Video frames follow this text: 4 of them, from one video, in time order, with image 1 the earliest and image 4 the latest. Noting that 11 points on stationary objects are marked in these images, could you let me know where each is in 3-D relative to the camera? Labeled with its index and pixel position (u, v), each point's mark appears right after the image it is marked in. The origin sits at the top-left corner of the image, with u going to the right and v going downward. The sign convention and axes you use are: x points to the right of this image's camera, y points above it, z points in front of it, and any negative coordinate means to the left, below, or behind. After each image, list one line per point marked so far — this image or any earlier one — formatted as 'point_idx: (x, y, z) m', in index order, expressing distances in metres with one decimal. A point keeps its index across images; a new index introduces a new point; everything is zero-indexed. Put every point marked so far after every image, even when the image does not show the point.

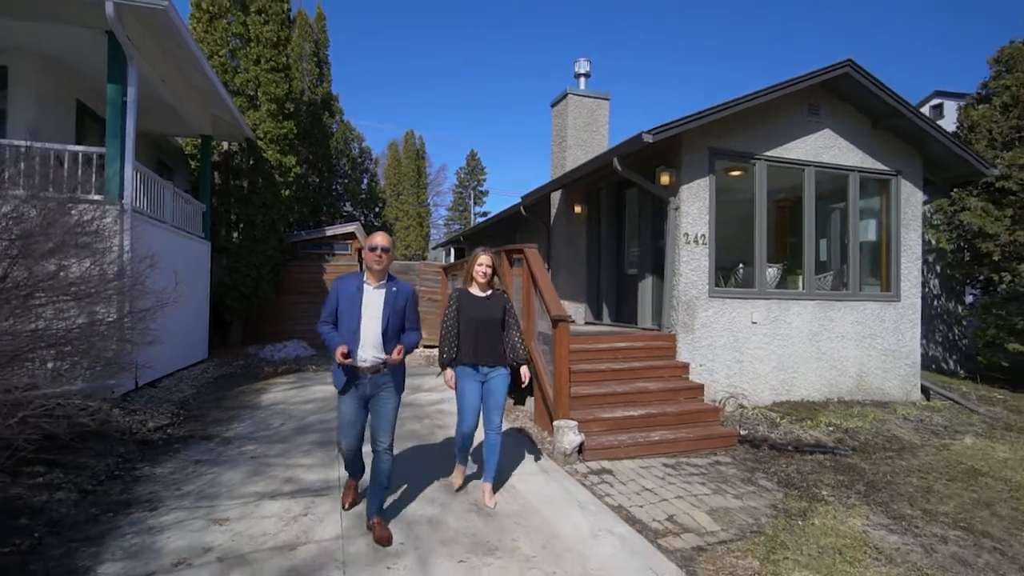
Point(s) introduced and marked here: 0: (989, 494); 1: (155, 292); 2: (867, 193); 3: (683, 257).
0: (+3.6, -1.5, +4.5) m
1: (-3.5, 0.0, +6.0) m
2: (+4.9, +1.3, +8.3) m
3: (+2.0, +0.4, +7.0) m
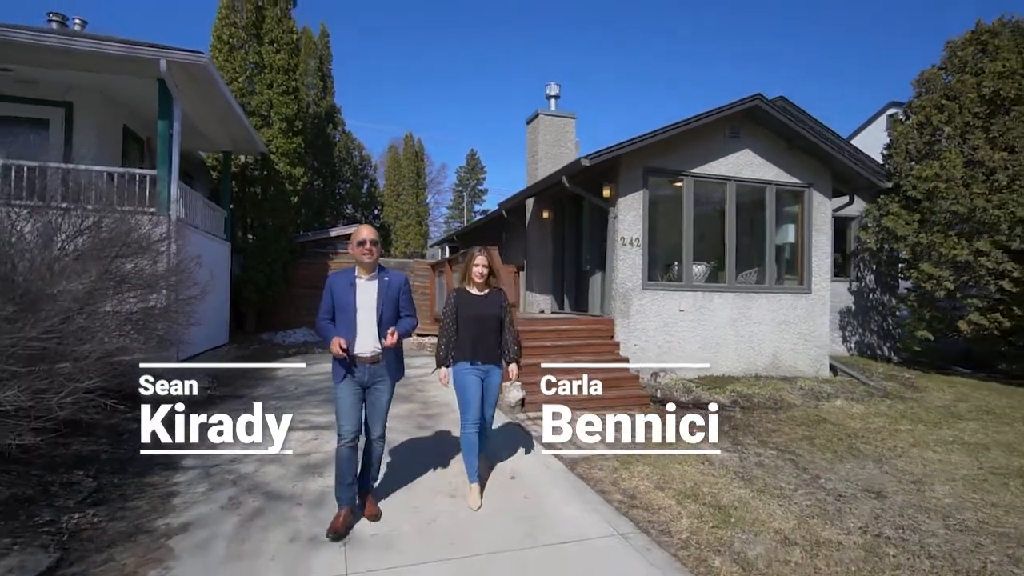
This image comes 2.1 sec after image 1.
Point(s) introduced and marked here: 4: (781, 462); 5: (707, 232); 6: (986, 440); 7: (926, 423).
0: (+3.1, -1.5, +6.1) m
1: (-3.9, 0.0, +7.6) m
2: (+4.4, +1.4, +9.8) m
3: (+1.5, +0.5, +8.6) m
4: (+2.2, -1.4, +5.0) m
5: (+3.0, +0.8, +9.3) m
6: (+4.6, -1.5, +5.8) m
7: (+4.5, -1.5, +6.7) m
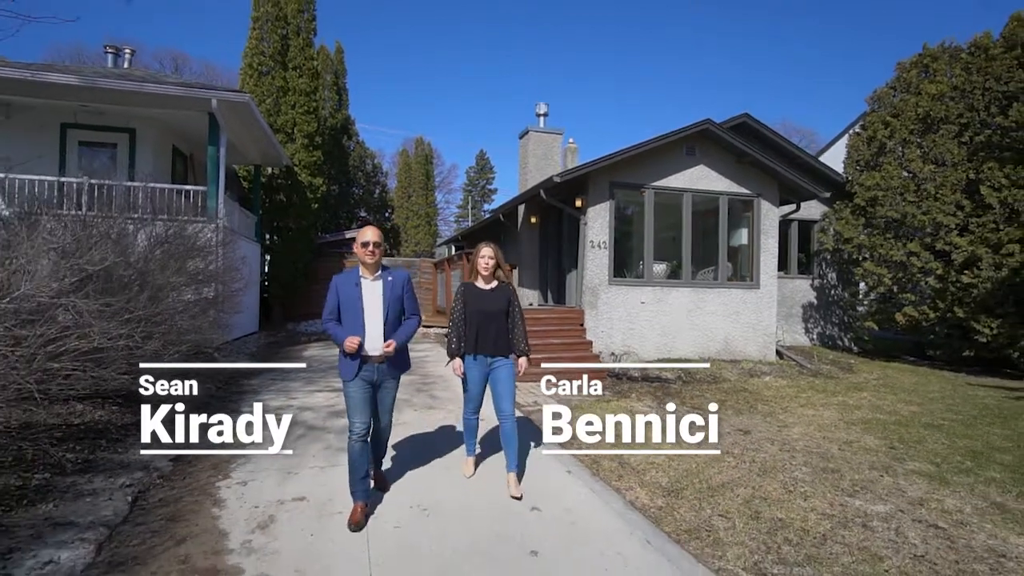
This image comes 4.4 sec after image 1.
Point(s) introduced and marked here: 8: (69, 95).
0: (+2.8, -1.4, +7.7) m
1: (-4.2, +0.1, +9.3) m
2: (+4.2, +1.5, +11.4) m
3: (+1.3, +0.5, +10.2) m
4: (+1.9, -1.4, +6.7) m
5: (+2.7, +0.9, +10.9) m
6: (+4.4, -1.4, +7.4) m
7: (+4.3, -1.4, +8.2) m
8: (-6.6, +2.9, +9.0) m
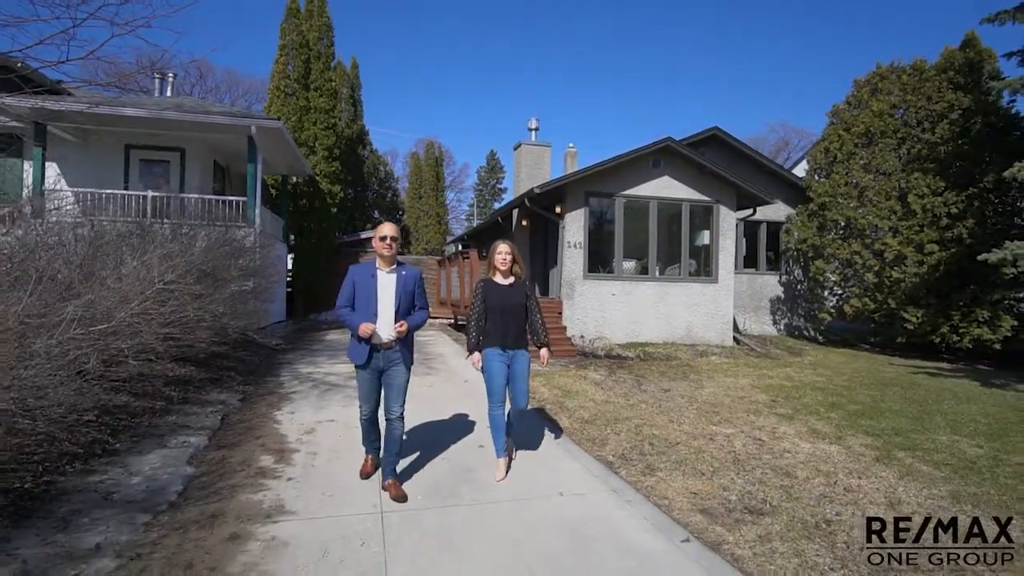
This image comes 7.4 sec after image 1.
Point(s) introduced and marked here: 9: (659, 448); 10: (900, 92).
0: (+2.6, -1.3, +9.4) m
1: (-4.4, +0.2, +11.2) m
2: (+4.0, +1.6, +13.1) m
3: (+1.1, +0.6, +12.0) m
4: (+1.7, -1.3, +8.4) m
5: (+2.6, +1.0, +12.6) m
6: (+4.1, -1.3, +9.1) m
7: (+4.0, -1.3, +9.9) m
8: (-6.8, +3.0, +11.0) m
9: (+1.2, -1.3, +5.1) m
10: (+8.6, +4.3, +13.4) m
